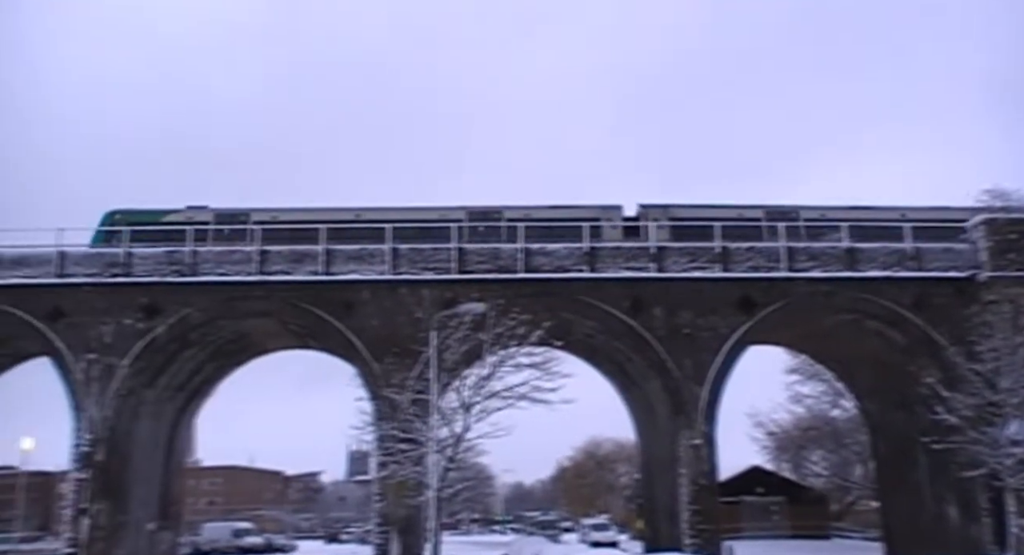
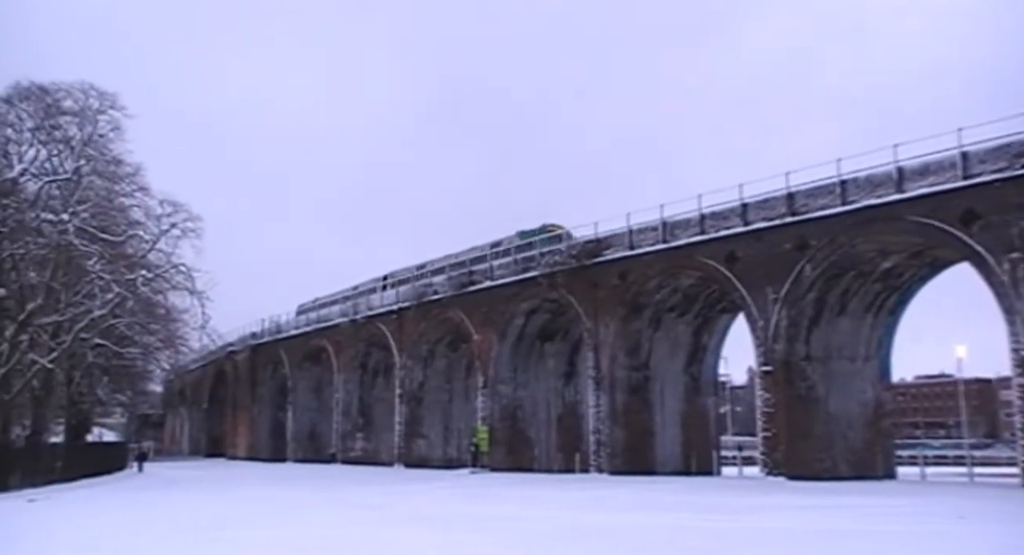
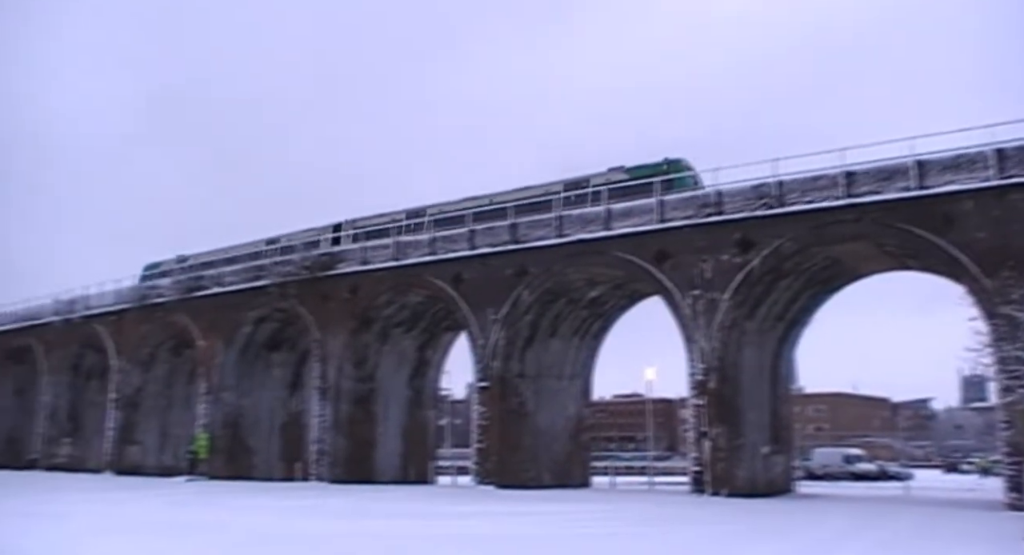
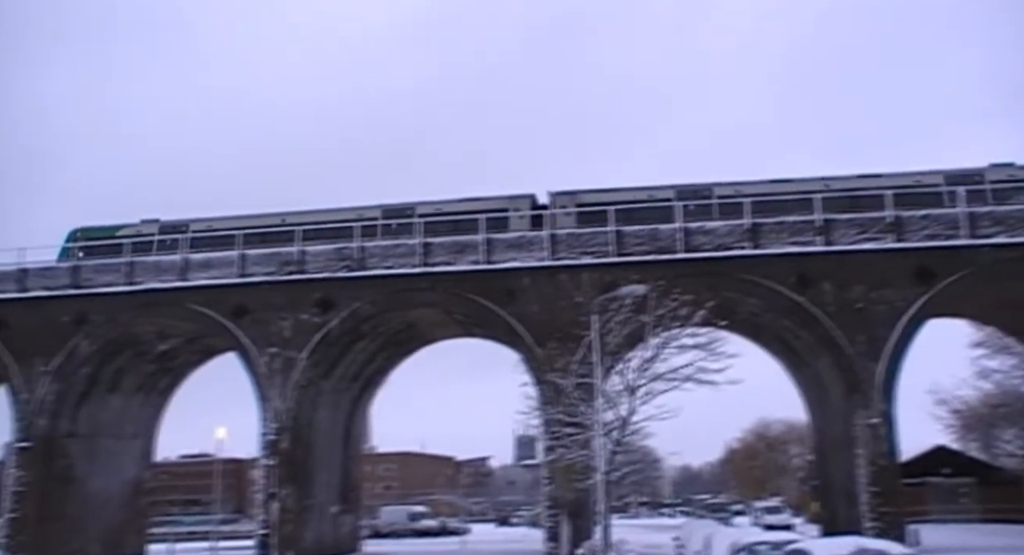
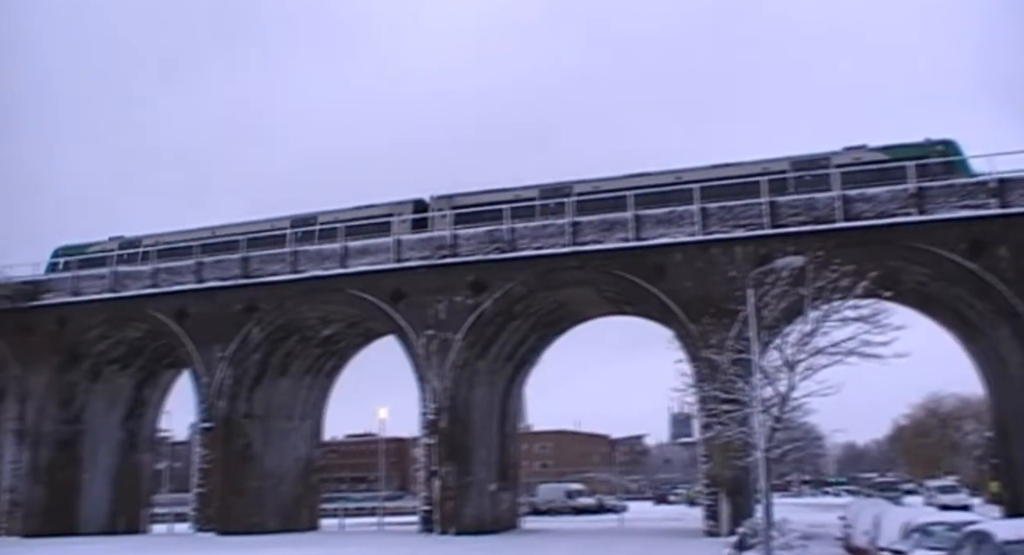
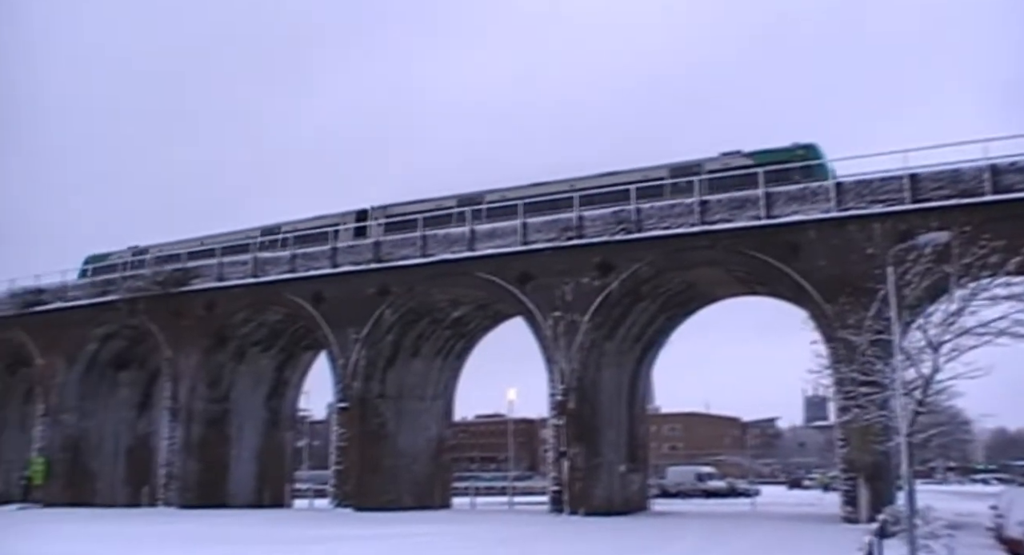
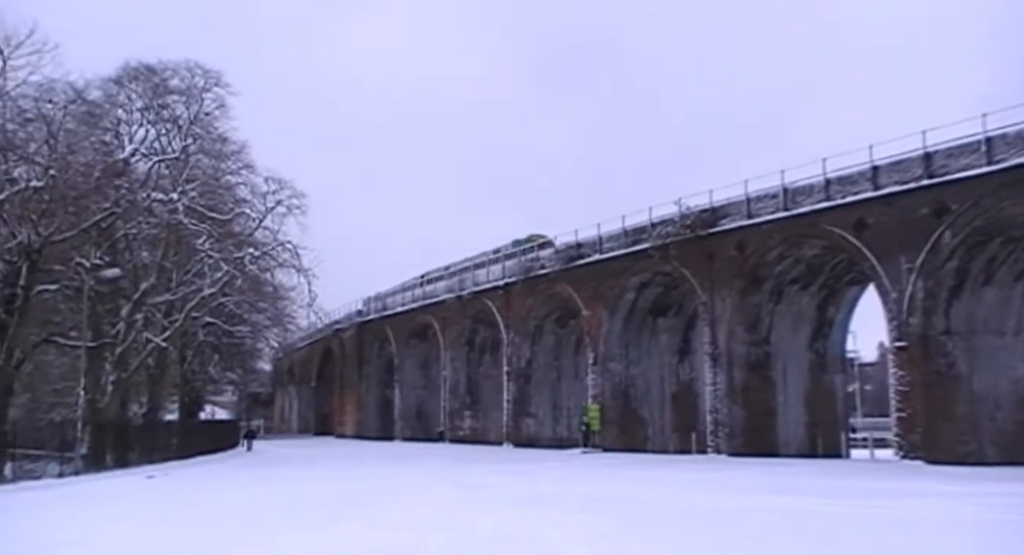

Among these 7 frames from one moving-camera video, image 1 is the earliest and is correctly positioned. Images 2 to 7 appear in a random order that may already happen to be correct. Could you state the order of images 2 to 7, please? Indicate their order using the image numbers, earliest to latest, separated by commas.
4, 5, 6, 3, 2, 7
